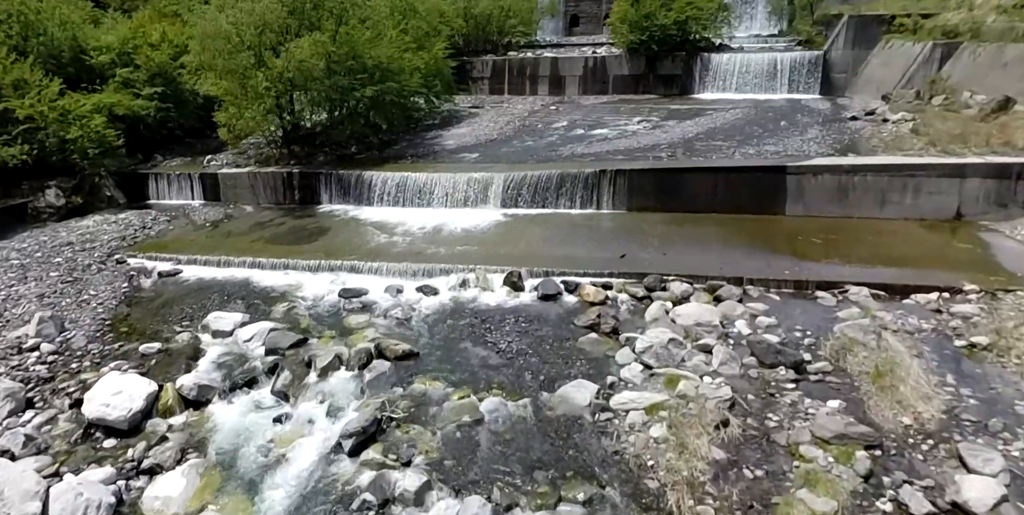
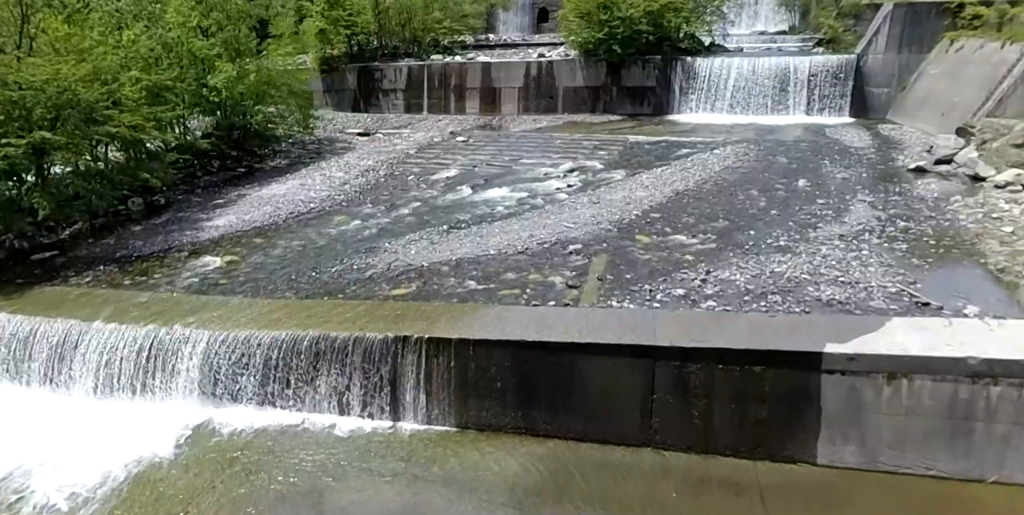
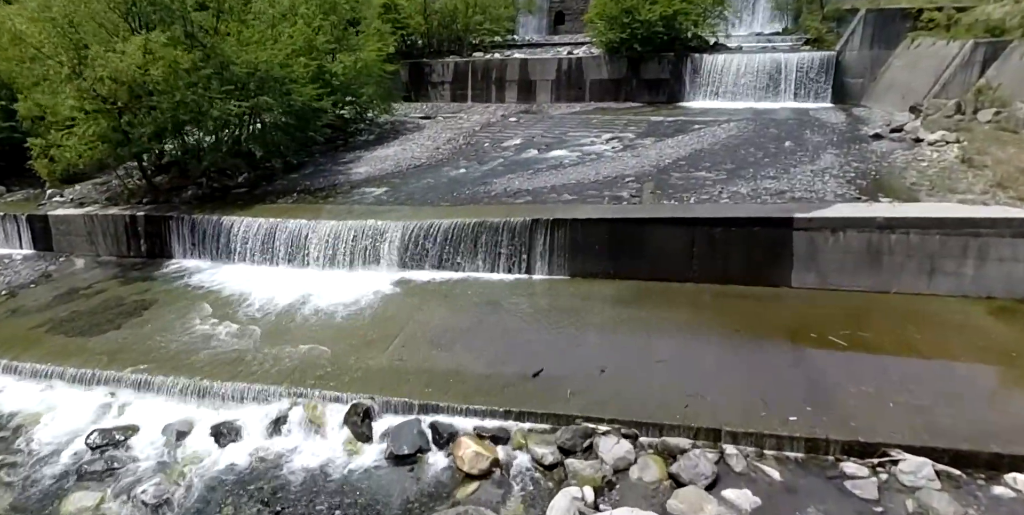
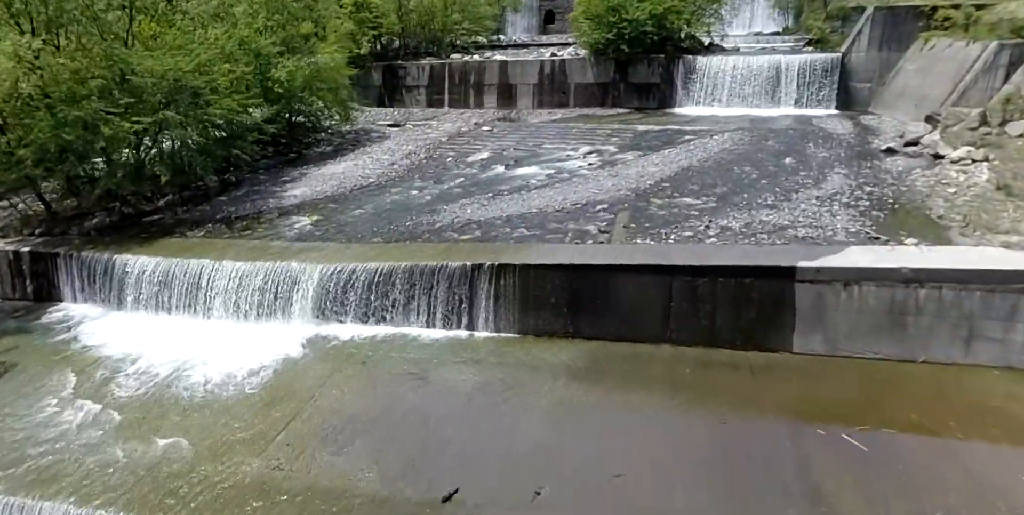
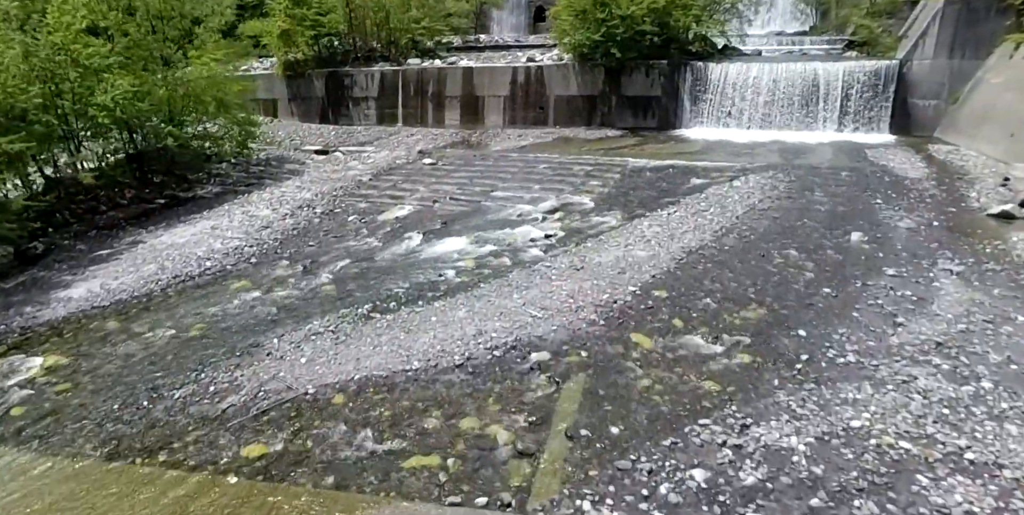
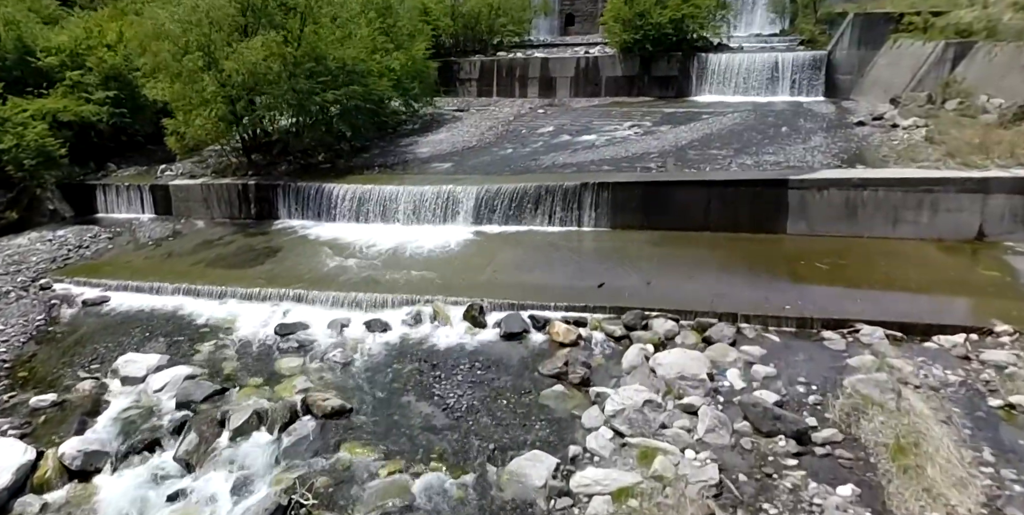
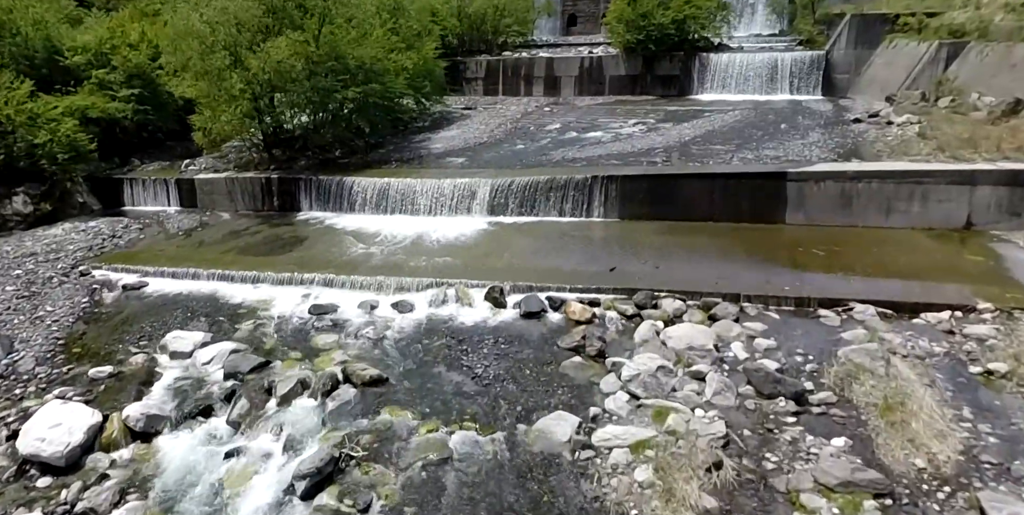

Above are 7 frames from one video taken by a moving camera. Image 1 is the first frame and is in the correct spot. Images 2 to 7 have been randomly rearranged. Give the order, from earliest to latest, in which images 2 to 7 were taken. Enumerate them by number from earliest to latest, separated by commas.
7, 6, 3, 4, 2, 5
